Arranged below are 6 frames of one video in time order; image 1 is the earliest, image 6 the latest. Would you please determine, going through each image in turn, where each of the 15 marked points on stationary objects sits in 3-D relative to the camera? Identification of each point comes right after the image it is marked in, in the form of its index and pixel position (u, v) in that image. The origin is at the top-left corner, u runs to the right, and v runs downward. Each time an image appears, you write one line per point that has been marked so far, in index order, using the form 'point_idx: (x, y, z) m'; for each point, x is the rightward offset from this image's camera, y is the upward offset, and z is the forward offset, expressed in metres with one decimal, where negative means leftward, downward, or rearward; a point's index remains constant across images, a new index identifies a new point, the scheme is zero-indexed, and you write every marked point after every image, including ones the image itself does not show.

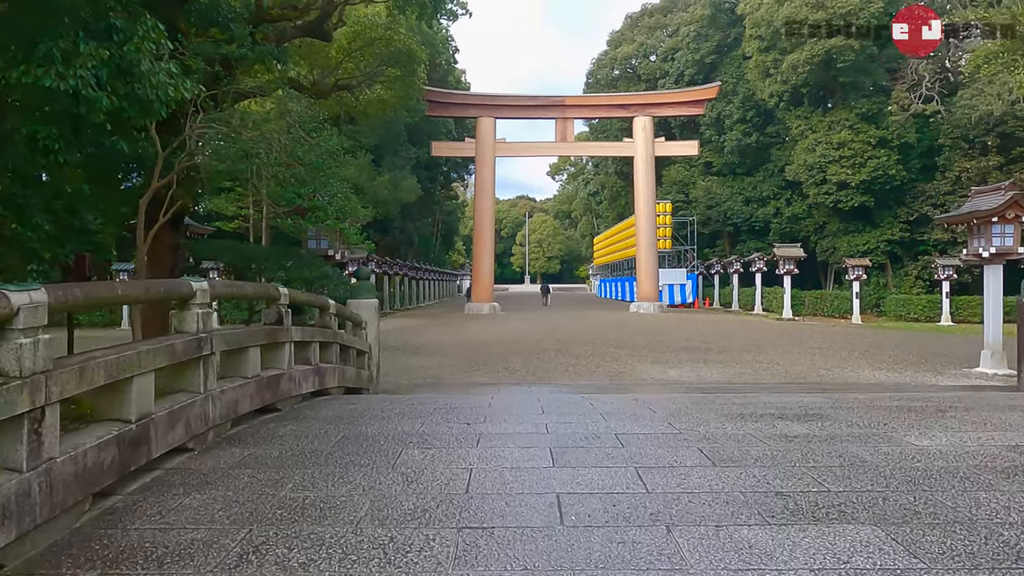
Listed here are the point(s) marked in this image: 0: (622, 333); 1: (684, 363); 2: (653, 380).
0: (+2.0, -0.8, +13.9) m
1: (+2.2, -1.0, +9.8) m
2: (+1.6, -1.1, +8.6) m
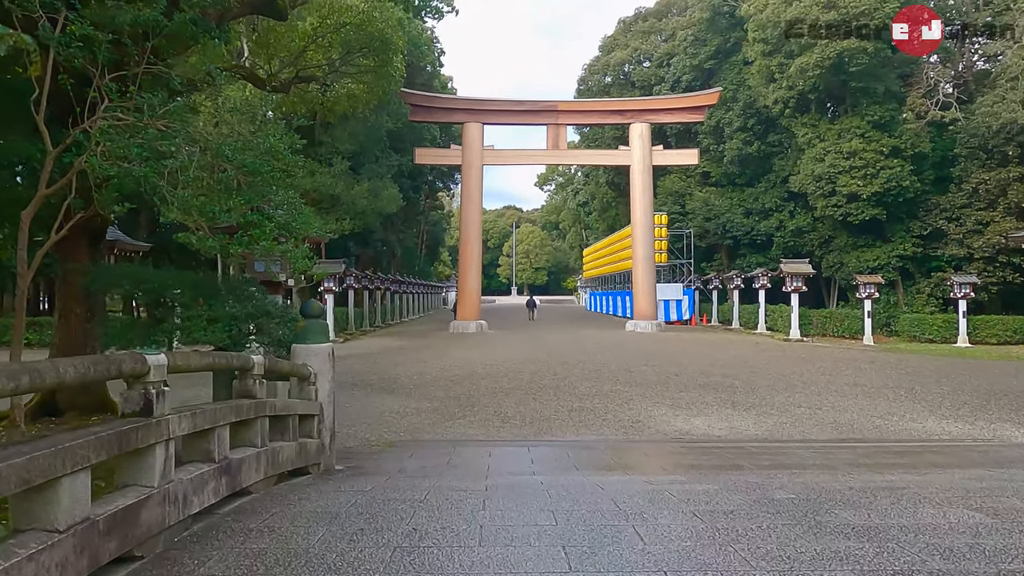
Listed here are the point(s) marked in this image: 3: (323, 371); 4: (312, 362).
0: (+1.8, -1.2, +12.3) m
1: (+2.1, -1.3, +8.2) m
2: (+1.5, -1.4, +7.0) m
3: (-1.3, -0.6, +5.2) m
4: (-1.4, -0.5, +5.2) m
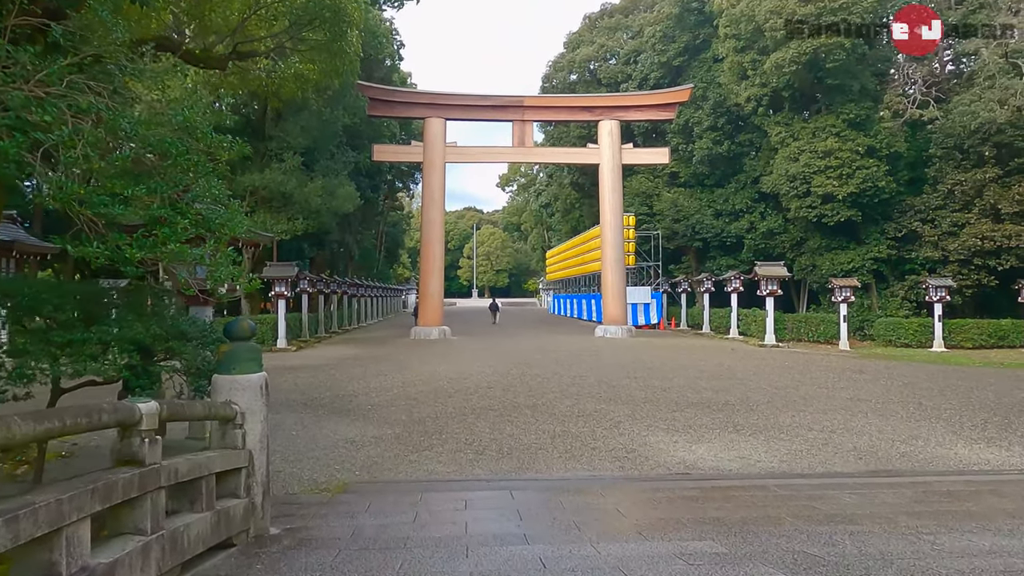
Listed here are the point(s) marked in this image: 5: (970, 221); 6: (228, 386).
0: (+1.4, -1.3, +11.3) m
1: (+1.8, -1.4, +7.3) m
2: (+1.3, -1.4, +6.0) m
3: (-1.4, -0.7, +4.1) m
4: (-1.4, -0.6, +4.0) m
5: (+11.8, +1.7, +19.7) m
6: (-1.5, -0.5, +4.0) m
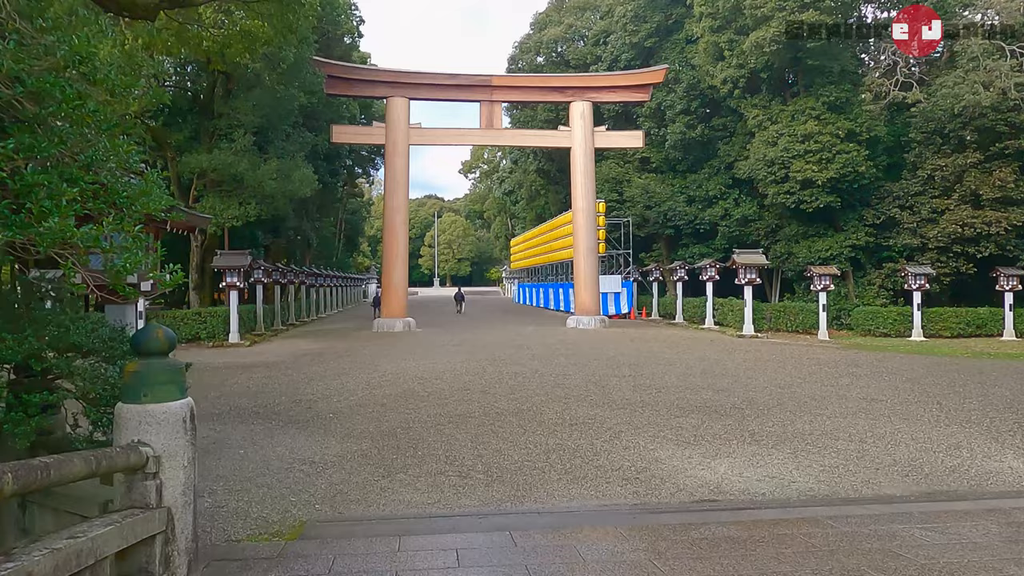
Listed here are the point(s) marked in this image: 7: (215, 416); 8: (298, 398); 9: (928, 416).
0: (+1.0, -1.2, +10.3) m
1: (+1.7, -1.3, +6.3) m
2: (+1.3, -1.4, +5.0) m
3: (-1.3, -0.7, +3.0) m
4: (-1.4, -0.6, +2.9) m
5: (+11.1, +2.0, +19.3) m
6: (-1.4, -0.5, +2.9) m
7: (-3.1, -1.3, +7.9) m
8: (-2.5, -1.3, +8.9) m
9: (+4.2, -1.3, +7.6) m
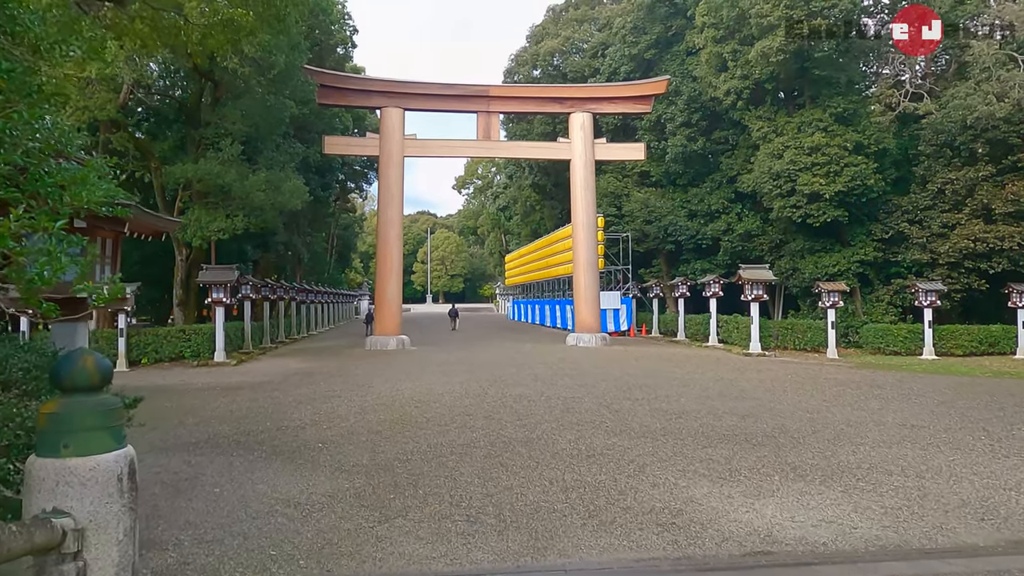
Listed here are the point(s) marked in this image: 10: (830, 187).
0: (+1.1, -1.4, +9.6) m
1: (+1.8, -1.4, +5.6) m
2: (+1.4, -1.5, +4.3) m
3: (-1.2, -0.7, +2.2) m
4: (-1.2, -0.6, +2.2) m
5: (+11.0, +1.6, +18.7) m
6: (-1.3, -0.5, +2.1) m
7: (-3.0, -1.5, +7.1) m
8: (-2.4, -1.5, +8.1) m
9: (+4.2, -1.4, +6.9) m
10: (+7.9, +2.5, +19.0) m
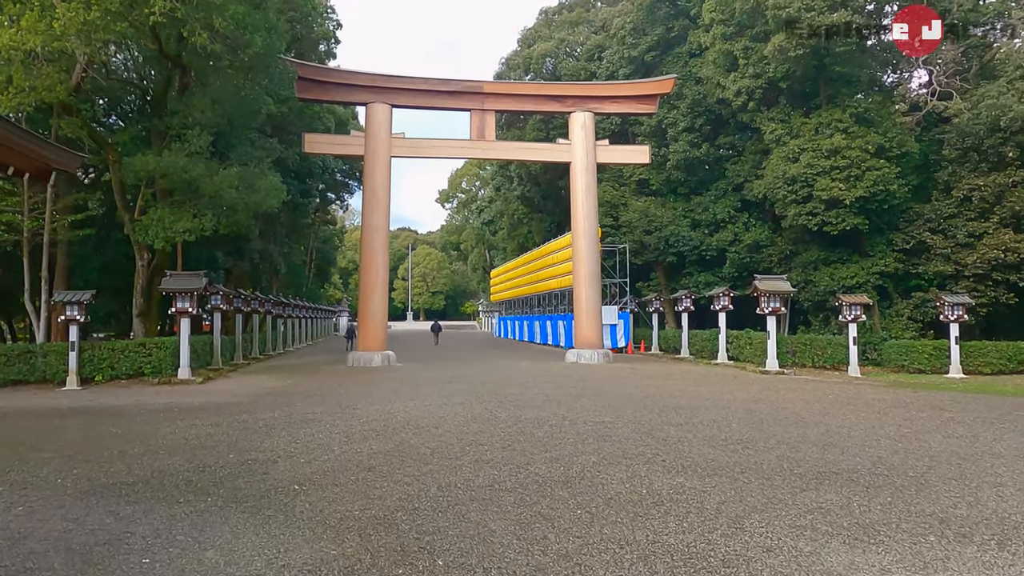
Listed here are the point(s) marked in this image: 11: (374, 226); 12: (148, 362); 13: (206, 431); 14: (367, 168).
0: (+1.3, -1.4, +8.0) m
1: (+2.1, -1.4, +4.0) m
2: (+1.7, -1.4, +2.7) m
3: (-0.8, -0.5, +0.6) m
4: (-0.8, -0.5, +0.5) m
5: (+11.0, +1.3, +17.4) m
6: (-0.9, -0.4, +0.5) m
7: (-2.7, -1.4, +5.4) m
8: (-2.2, -1.4, +6.4) m
9: (+4.5, -1.4, +5.4) m
10: (+7.9, +2.2, +17.7) m
11: (-3.4, +1.5, +18.8) m
12: (-7.0, -1.4, +14.7) m
13: (-3.2, -1.5, +8.1) m
14: (-3.6, +3.0, +18.9) m
